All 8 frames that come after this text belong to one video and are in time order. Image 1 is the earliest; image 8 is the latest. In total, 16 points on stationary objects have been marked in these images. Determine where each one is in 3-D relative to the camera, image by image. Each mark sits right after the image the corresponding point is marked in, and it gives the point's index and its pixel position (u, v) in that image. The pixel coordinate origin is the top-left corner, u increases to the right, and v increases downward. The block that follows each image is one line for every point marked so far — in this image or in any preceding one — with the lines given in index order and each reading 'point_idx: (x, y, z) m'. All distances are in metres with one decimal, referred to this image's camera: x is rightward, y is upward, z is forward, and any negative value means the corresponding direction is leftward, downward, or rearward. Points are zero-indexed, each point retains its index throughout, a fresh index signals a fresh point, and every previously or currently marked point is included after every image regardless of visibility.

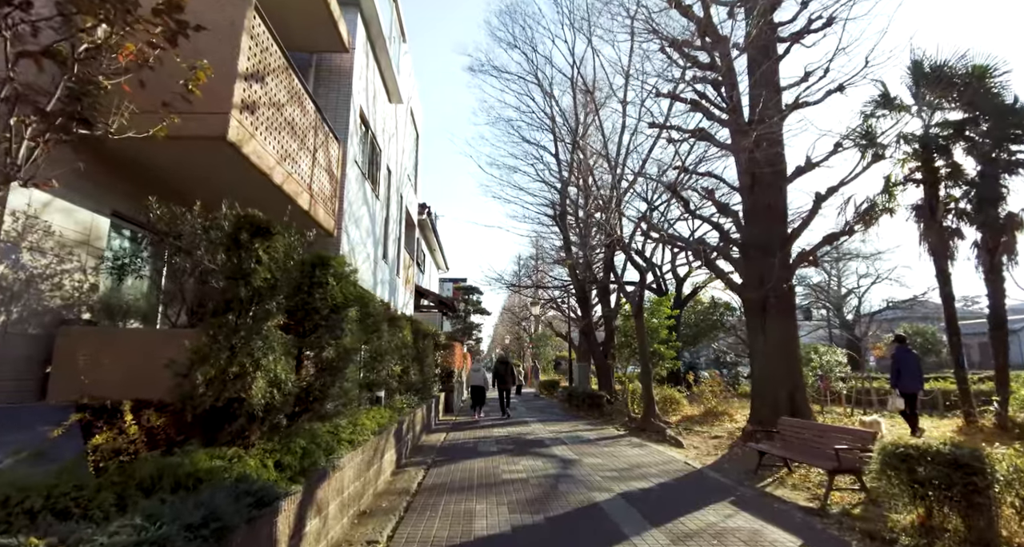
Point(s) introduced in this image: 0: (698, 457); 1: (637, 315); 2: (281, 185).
0: (+3.6, -3.6, +11.6) m
1: (+3.6, -1.2, +17.5) m
2: (-2.8, +1.1, +7.3) m
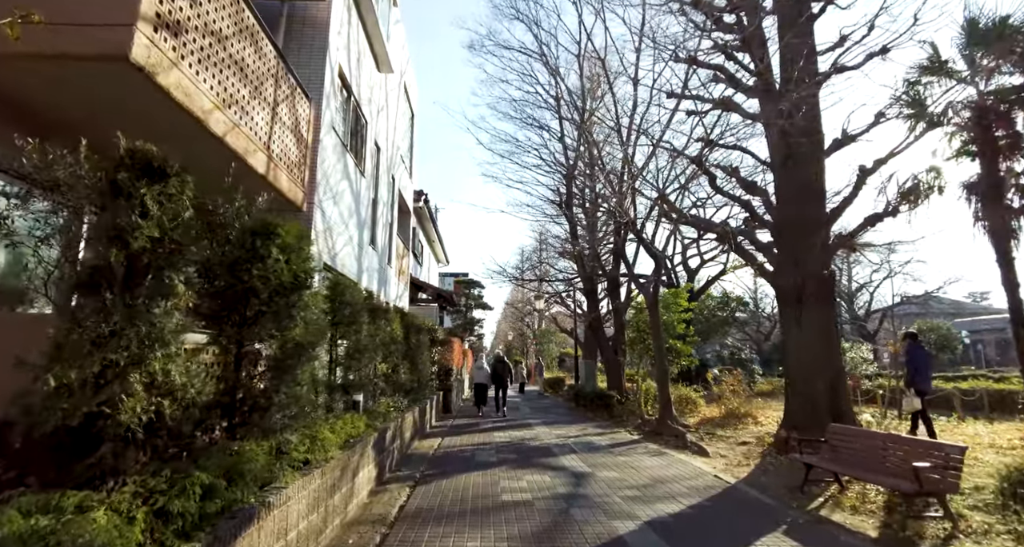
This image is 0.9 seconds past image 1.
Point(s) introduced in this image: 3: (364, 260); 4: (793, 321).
0: (+3.6, -3.3, +10.1) m
1: (+3.7, -0.9, +15.9) m
2: (-2.8, +1.3, +5.8) m
3: (-3.0, +0.3, +12.4) m
4: (+5.3, -0.9, +11.5) m
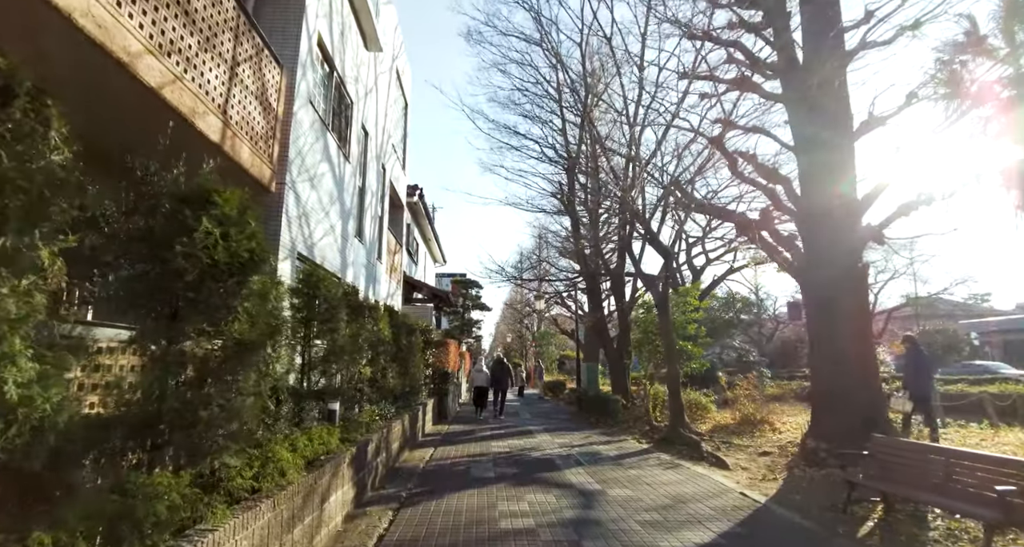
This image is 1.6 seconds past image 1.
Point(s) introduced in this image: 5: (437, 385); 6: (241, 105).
0: (+3.6, -3.2, +9.0) m
1: (+3.7, -0.8, +14.9) m
2: (-2.8, +1.5, +4.7) m
3: (-3.1, +0.4, +11.3) m
4: (+5.3, -0.8, +10.4) m
5: (-2.3, -3.4, +18.4) m
6: (-2.9, +1.8, +6.5) m
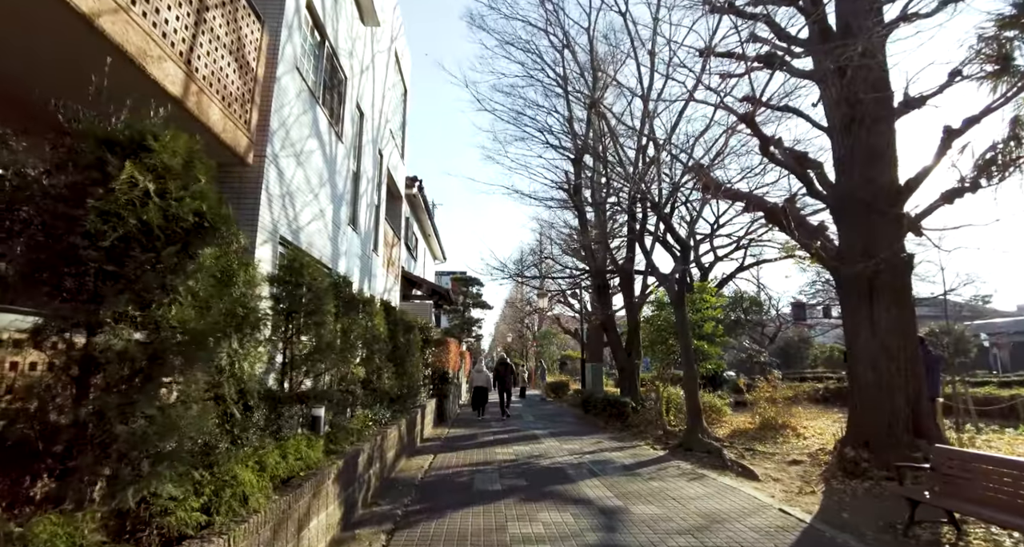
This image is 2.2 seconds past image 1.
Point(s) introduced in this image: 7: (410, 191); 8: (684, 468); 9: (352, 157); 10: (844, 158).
0: (+3.8, -3.0, +8.1) m
1: (+3.8, -0.7, +13.9) m
2: (-2.7, +1.6, +3.7) m
3: (-2.9, +0.5, +10.3) m
4: (+5.4, -0.6, +9.4) m
5: (-2.2, -3.3, +17.4) m
6: (-2.8, +2.0, +5.5) m
7: (-3.4, +2.7, +19.9) m
8: (+2.9, -3.3, +10.3) m
9: (-3.0, +2.2, +11.1) m
10: (+5.5, +1.9, +9.9) m
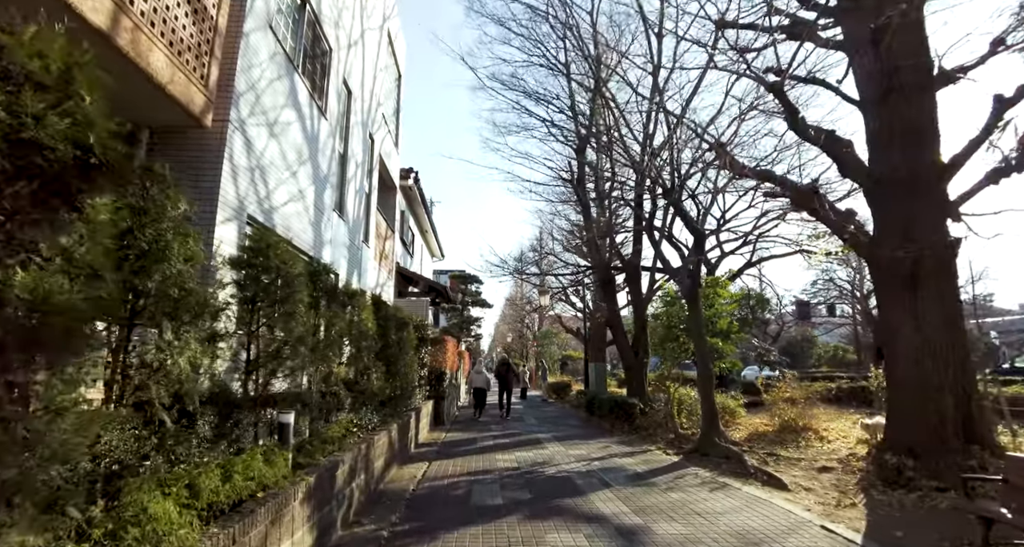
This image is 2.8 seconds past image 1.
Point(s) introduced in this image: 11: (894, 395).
0: (+3.8, -2.9, +7.1) m
1: (+3.8, -0.5, +13.0) m
2: (-2.6, +1.8, +2.8) m
3: (-2.9, +0.7, +9.4) m
4: (+5.5, -0.5, +8.5) m
5: (-2.2, -3.1, +16.5) m
6: (-2.8, +2.2, +4.6) m
7: (-3.4, +2.9, +19.0) m
8: (+3.0, -3.1, +9.3) m
9: (-3.0, +2.3, +10.2) m
10: (+5.5, +2.1, +9.0) m
11: (+5.4, -1.7, +8.5) m
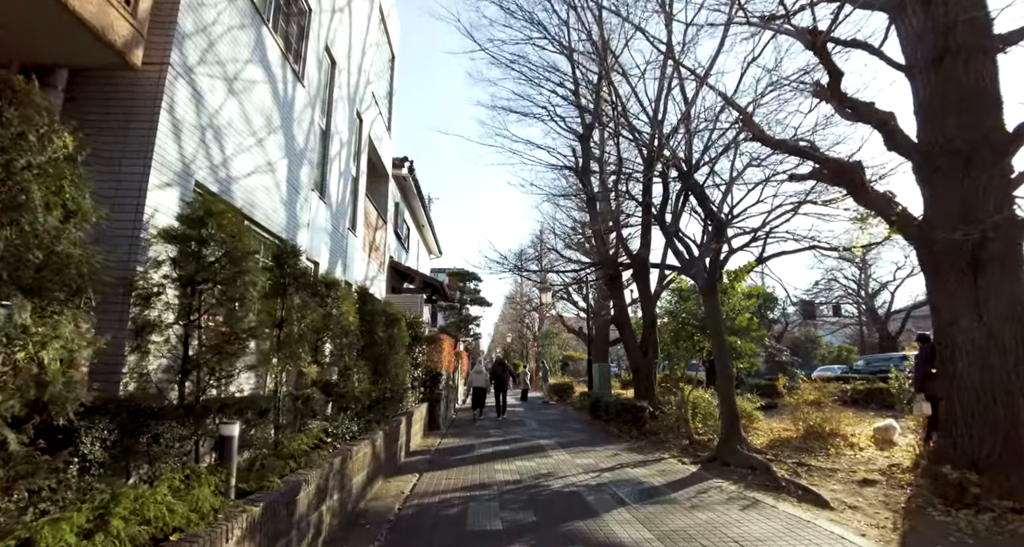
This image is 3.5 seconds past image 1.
0: (+3.8, -2.7, +6.1) m
1: (+3.8, -0.4, +11.9) m
2: (-2.6, +2.0, +1.7) m
3: (-2.9, +0.9, +8.3) m
4: (+5.5, -0.3, +7.4) m
5: (-2.2, -3.0, +15.4) m
6: (-2.7, +2.3, +3.5) m
7: (-3.4, +3.0, +17.9) m
8: (+3.0, -3.0, +8.3) m
9: (-2.9, +2.5, +9.1) m
10: (+5.5, +2.3, +7.9) m
11: (+5.4, -1.6, +7.4) m
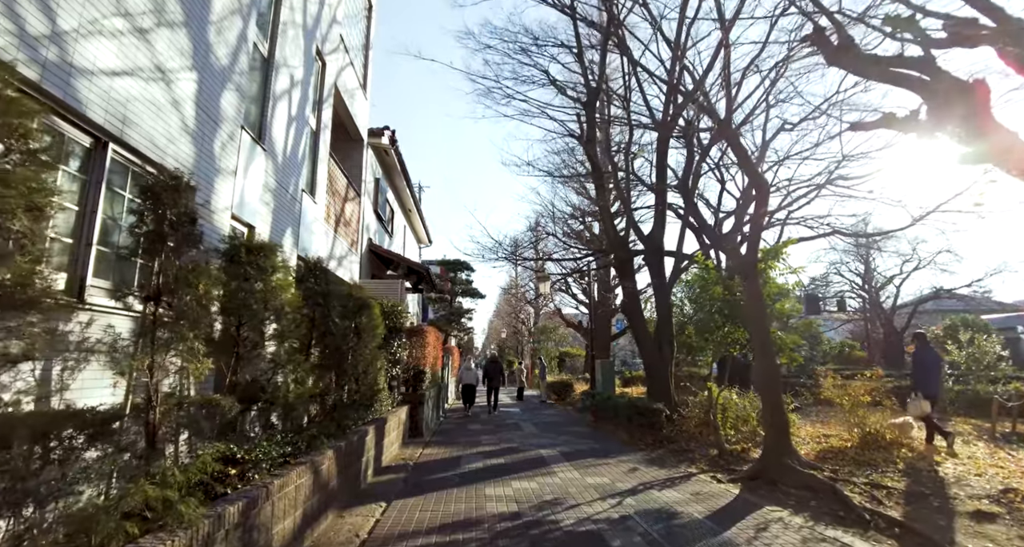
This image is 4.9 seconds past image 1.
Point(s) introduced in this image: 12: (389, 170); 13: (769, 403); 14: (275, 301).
0: (+3.8, -2.3, +4.0) m
1: (+3.7, 0.0, +9.8) m
2: (-2.6, +2.3, -0.4) m
3: (-2.9, +1.2, +6.2) m
4: (+5.5, +0.1, +5.4) m
5: (-2.3, -2.5, +13.3) m
6: (-2.7, +2.7, +1.4) m
7: (-3.5, +3.5, +15.8) m
8: (+3.0, -2.6, +6.2) m
9: (-3.0, +2.9, +7.0) m
10: (+5.5, +2.6, +5.8) m
11: (+5.4, -1.2, +5.3) m
12: (-3.8, +3.2, +18.4) m
13: (+3.9, -1.9, +9.1) m
14: (-2.2, -0.2, +5.8) m
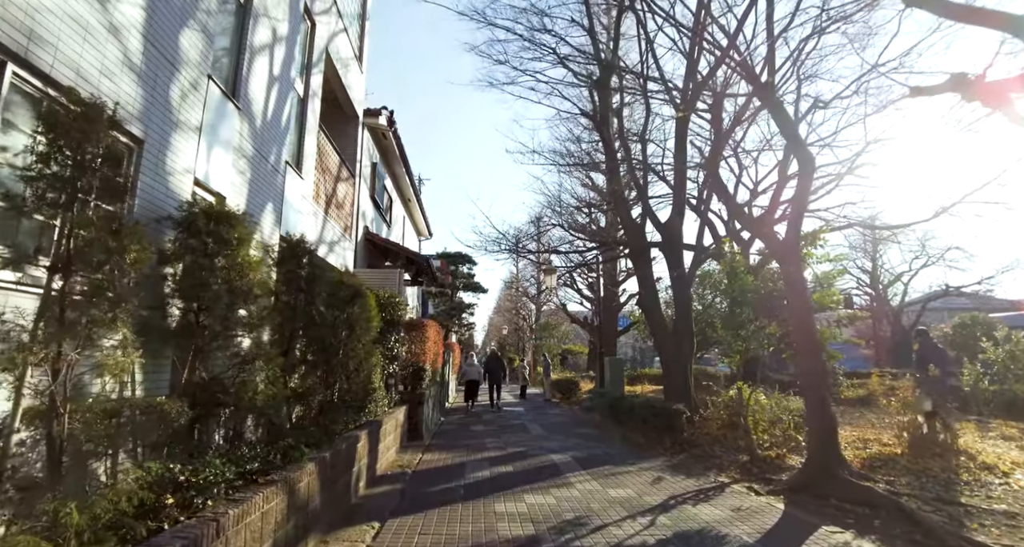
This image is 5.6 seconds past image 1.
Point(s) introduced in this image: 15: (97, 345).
0: (+4.0, -2.1, +3.0) m
1: (+3.9, +0.2, +8.8) m
2: (-2.4, +2.5, -1.5) m
3: (-2.8, +1.4, +5.1) m
4: (+5.6, +0.3, +4.3) m
5: (-2.1, -2.3, +12.3) m
6: (-2.5, +2.9, +0.3) m
7: (-3.3, +3.7, +14.7) m
8: (+3.1, -2.4, +5.2) m
9: (-2.8, +3.1, +5.9) m
10: (+5.7, +2.8, +4.8) m
11: (+5.5, -1.0, +4.3) m
12: (-3.6, +3.4, +17.3) m
13: (+4.1, -1.7, +8.1) m
14: (-2.0, 0.0, +4.7) m
15: (-1.9, -0.3, +2.9) m
